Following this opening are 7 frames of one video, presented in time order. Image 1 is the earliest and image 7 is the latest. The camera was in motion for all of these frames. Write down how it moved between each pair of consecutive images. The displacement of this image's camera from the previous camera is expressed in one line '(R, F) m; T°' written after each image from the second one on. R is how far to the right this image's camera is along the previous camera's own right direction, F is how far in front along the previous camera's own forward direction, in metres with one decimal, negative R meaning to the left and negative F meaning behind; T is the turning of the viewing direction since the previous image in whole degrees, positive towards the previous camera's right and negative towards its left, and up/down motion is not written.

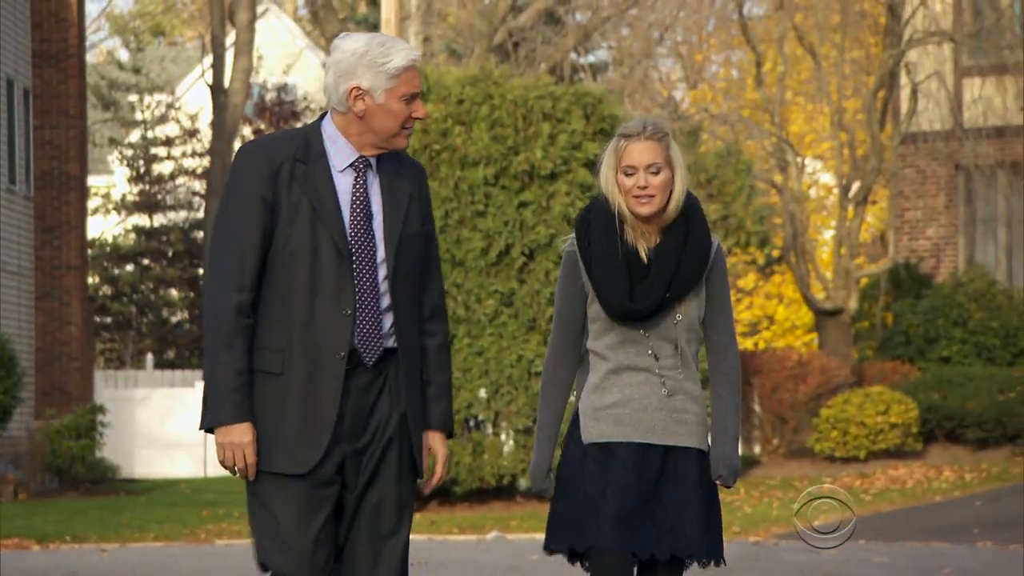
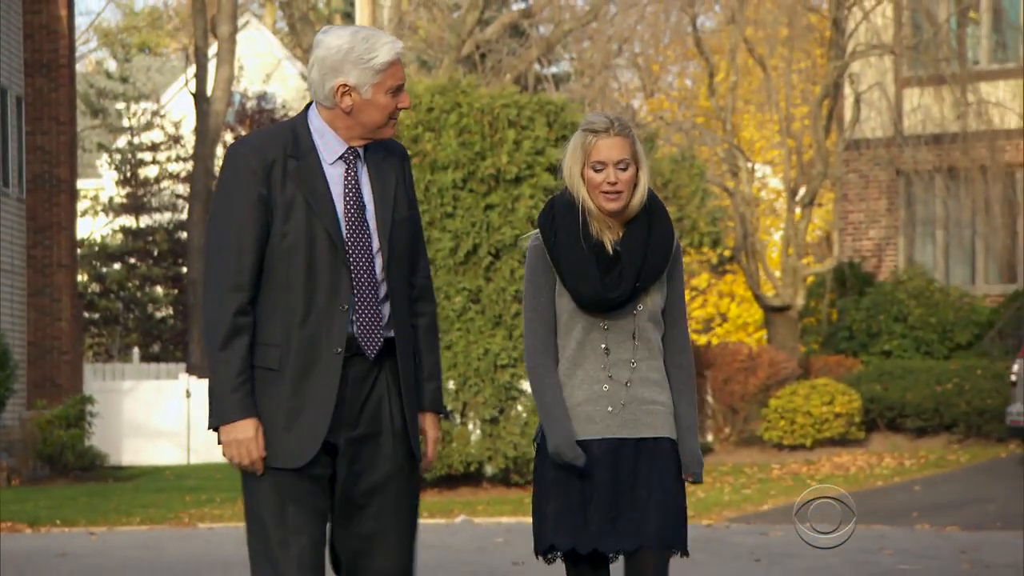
(+0.3, -1.2) m; +1°
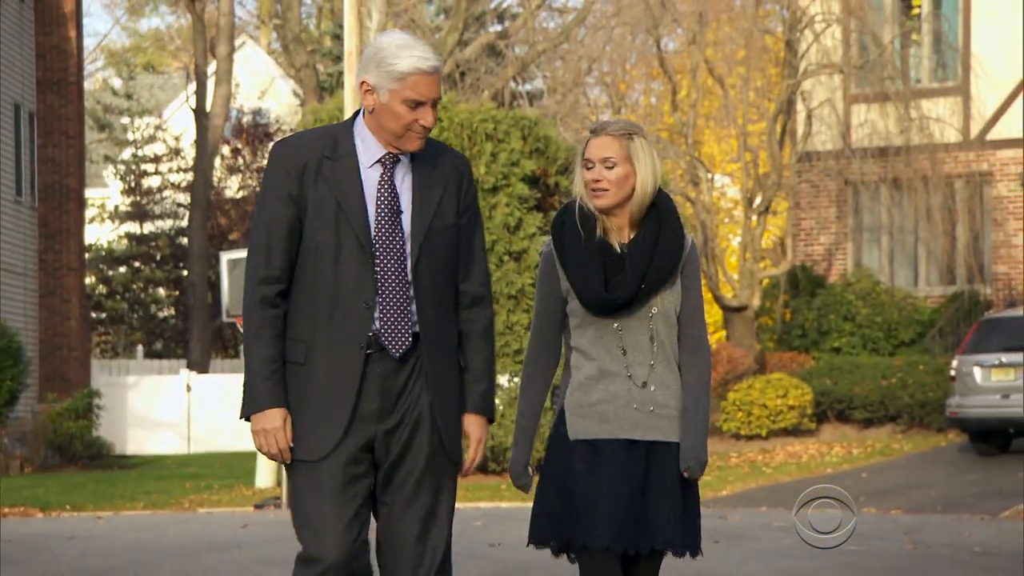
(+0.3, -1.6) m; 0°
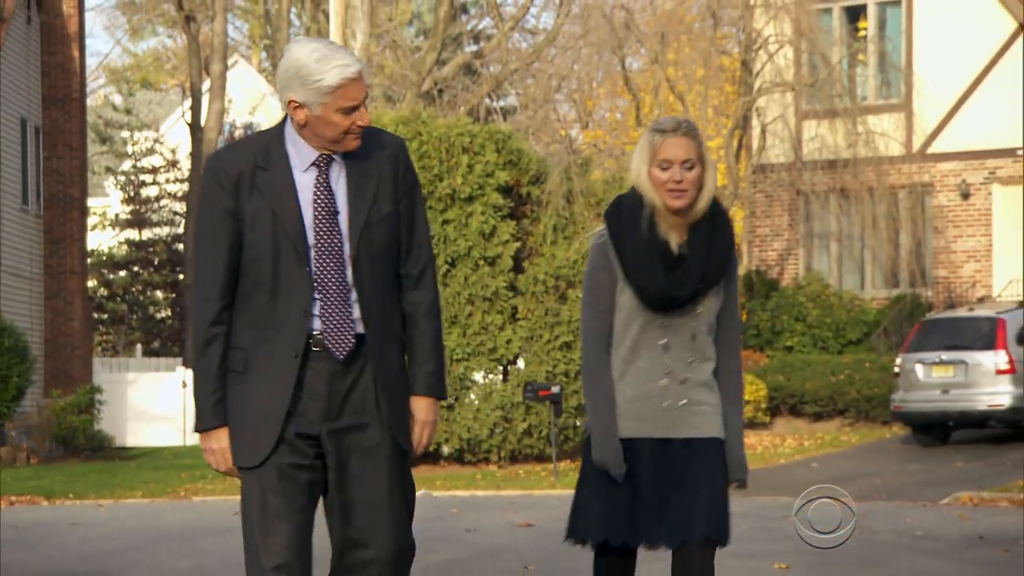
(+0.3, -1.6) m; 0°
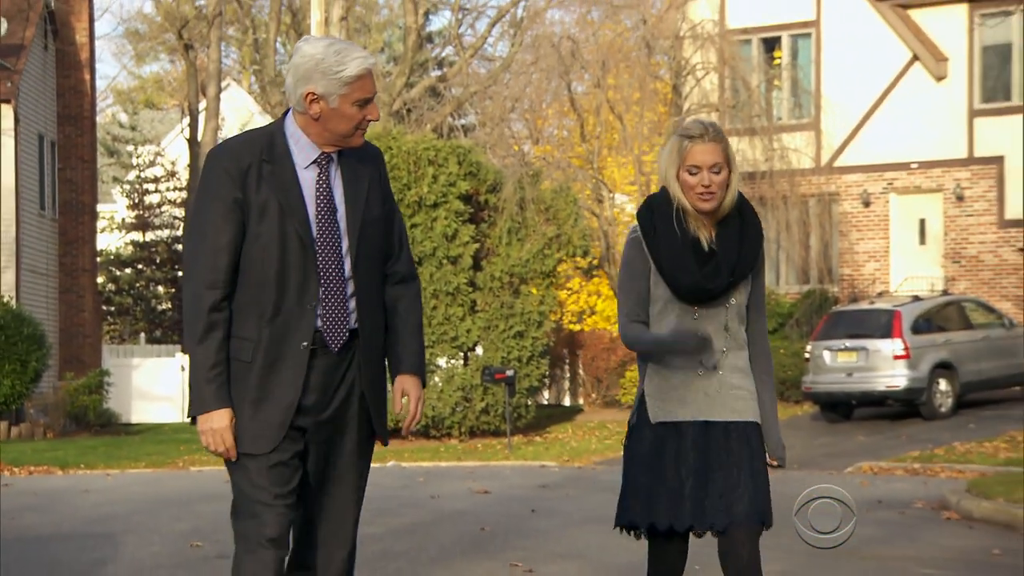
(+0.4, -3.4) m; +1°
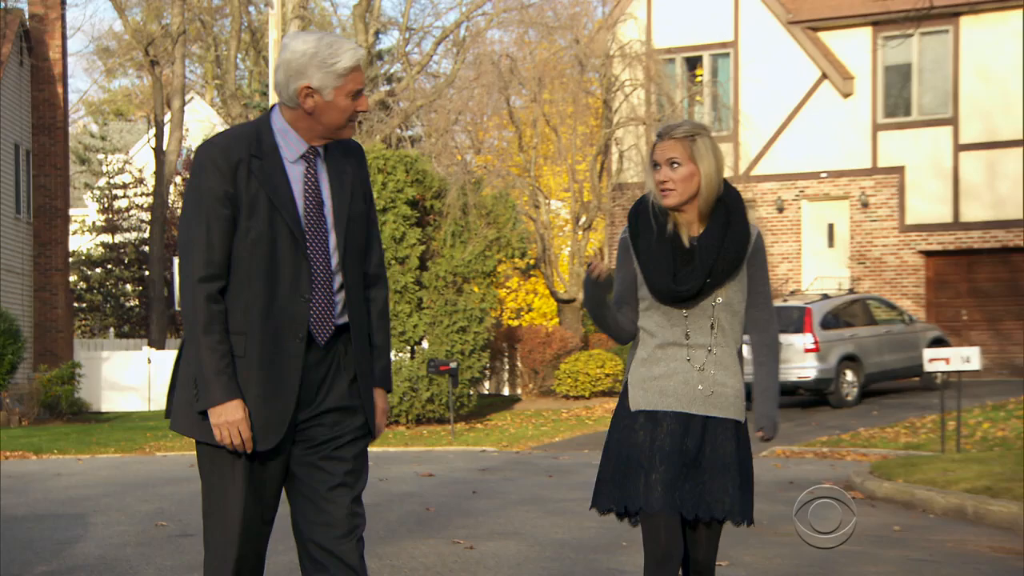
(+0.6, -2.3) m; +1°
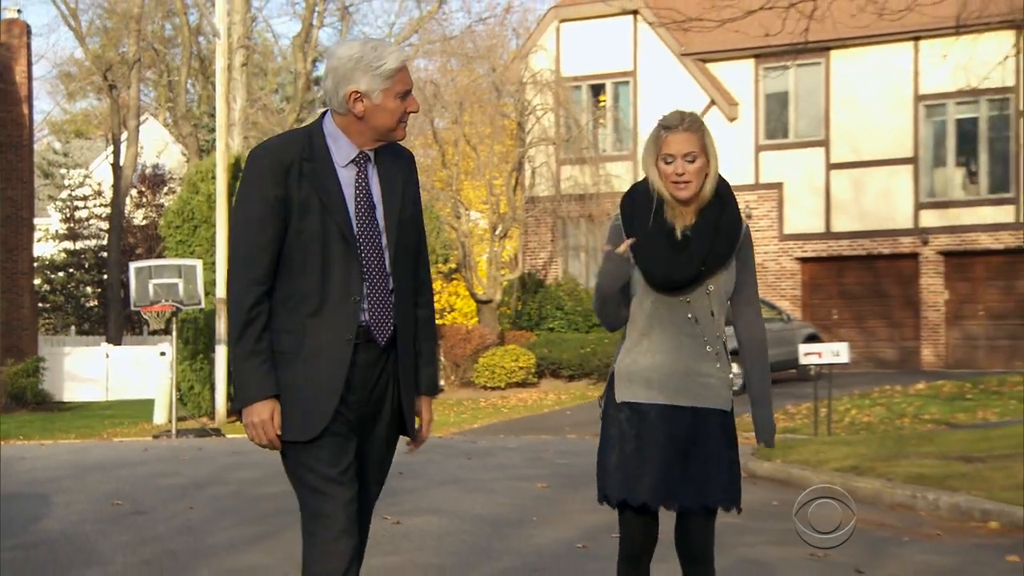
(+0.7, -3.5) m; +2°
